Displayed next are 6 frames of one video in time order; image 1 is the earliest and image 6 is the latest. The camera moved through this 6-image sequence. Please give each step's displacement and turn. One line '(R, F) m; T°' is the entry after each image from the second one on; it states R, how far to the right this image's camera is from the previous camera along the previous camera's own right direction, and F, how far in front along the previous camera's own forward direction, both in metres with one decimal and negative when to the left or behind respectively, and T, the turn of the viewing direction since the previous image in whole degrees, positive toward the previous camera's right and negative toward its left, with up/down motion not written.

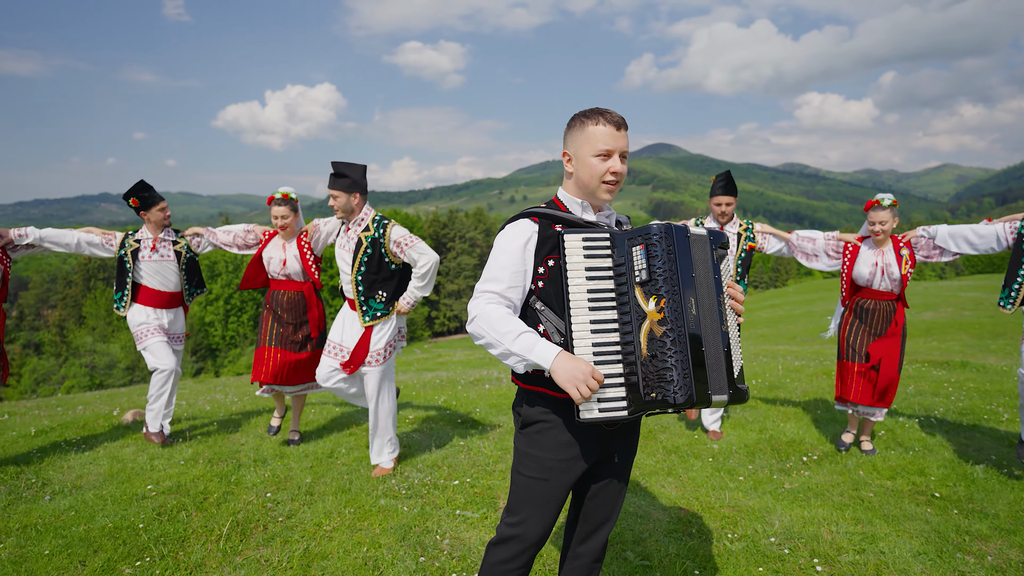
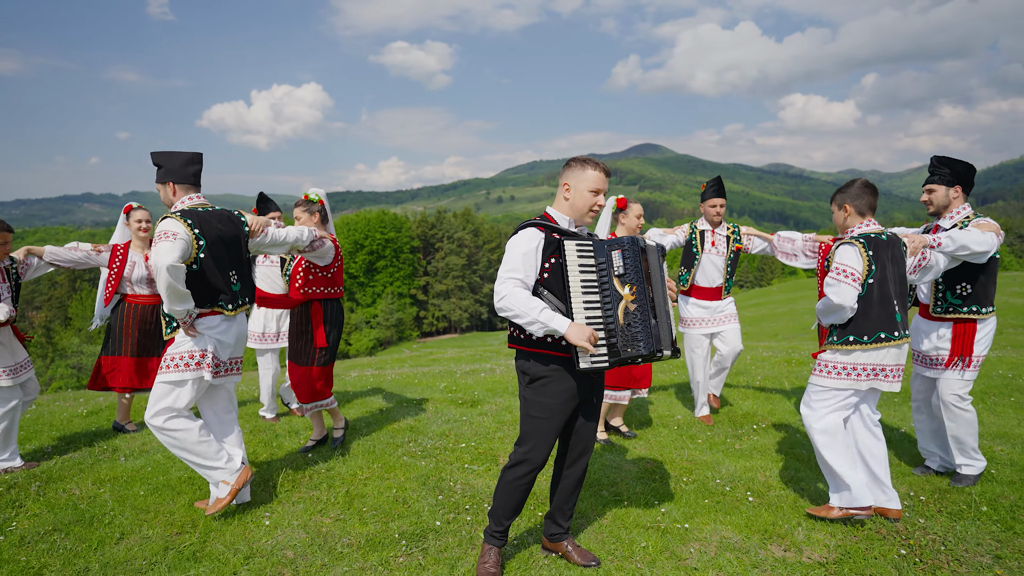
(-0.1, -1.2) m; +1°
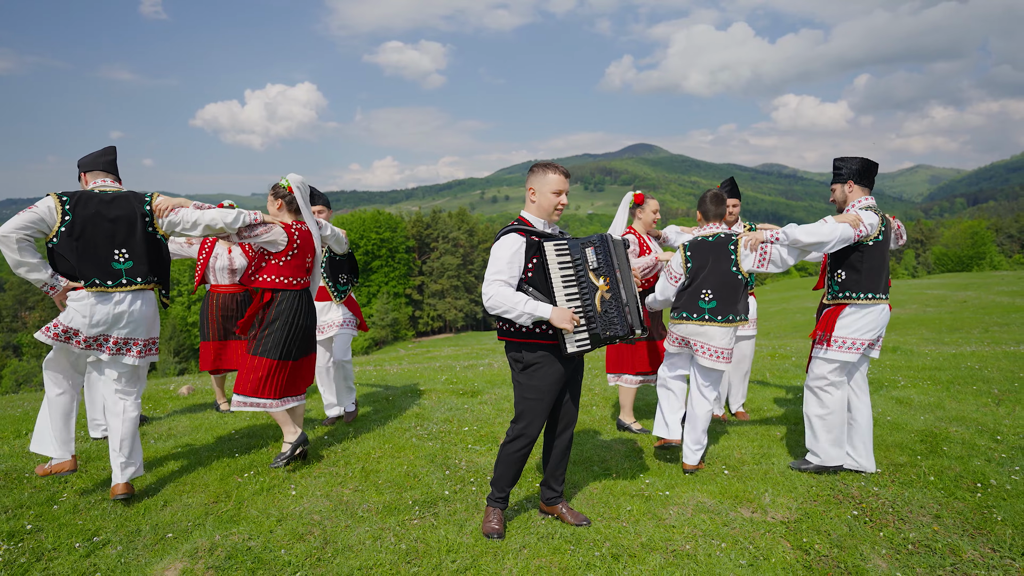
(-0.1, -0.6) m; +1°
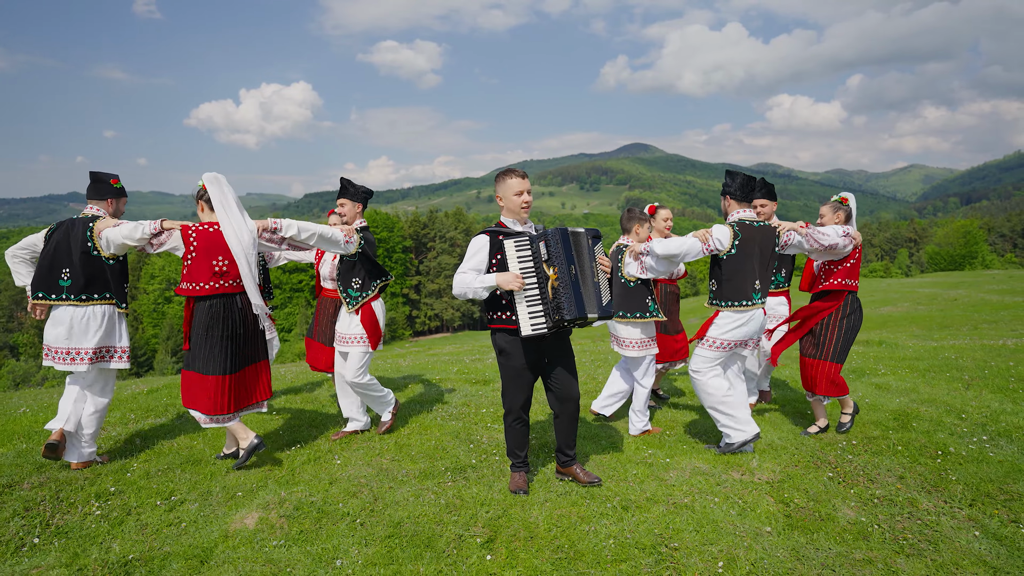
(-0.3, -0.7) m; 0°
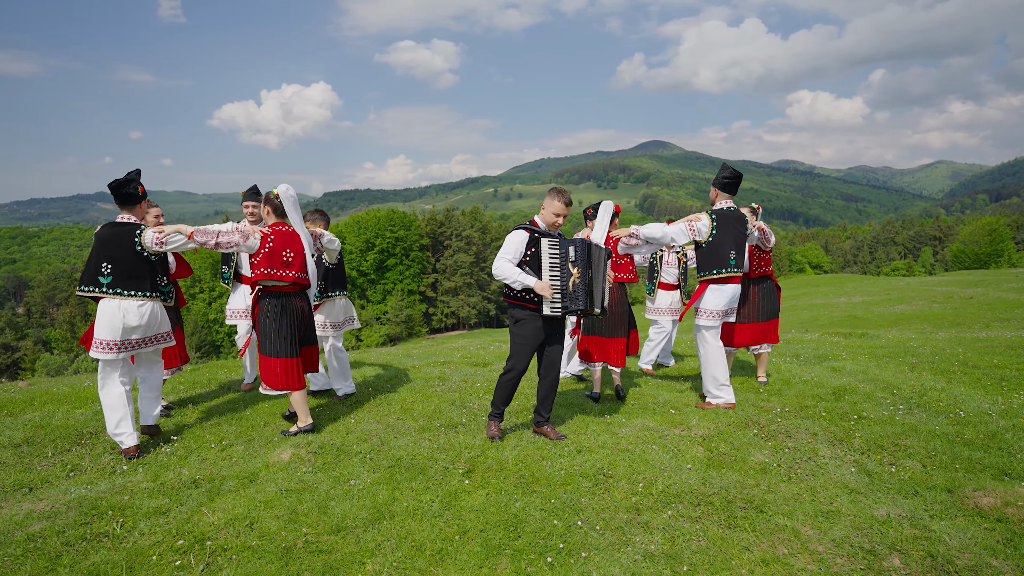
(+0.5, -1.3) m; -2°
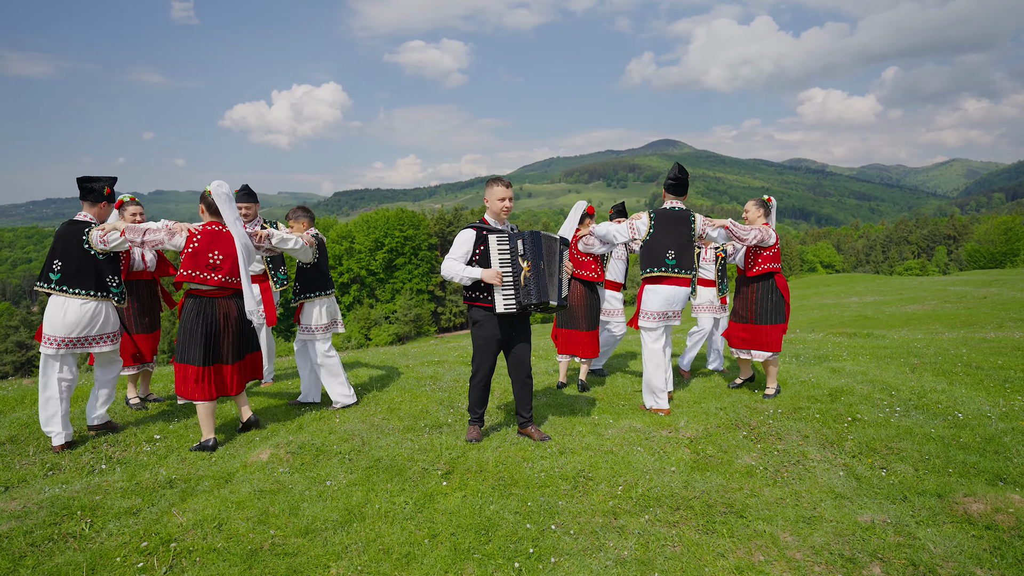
(+0.3, +0.1) m; -1°
